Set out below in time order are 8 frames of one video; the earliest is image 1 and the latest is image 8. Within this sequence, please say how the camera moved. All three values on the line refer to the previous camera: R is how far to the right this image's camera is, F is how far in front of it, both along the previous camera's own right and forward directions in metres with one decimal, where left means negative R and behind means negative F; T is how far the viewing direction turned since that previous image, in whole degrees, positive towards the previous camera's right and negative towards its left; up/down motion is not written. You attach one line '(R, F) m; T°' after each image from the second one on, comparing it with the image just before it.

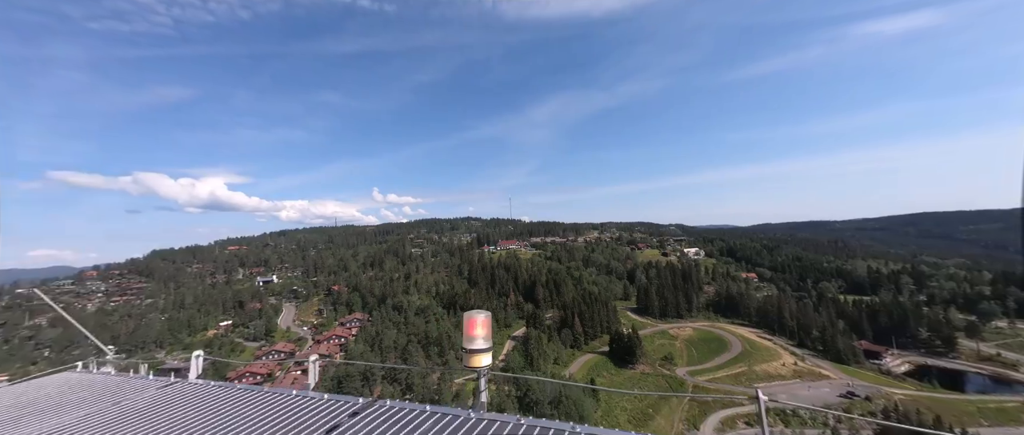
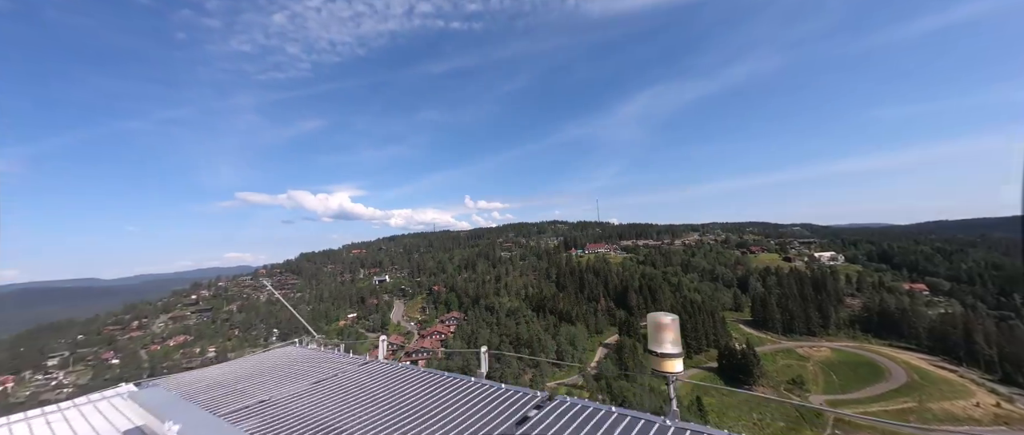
(-1.0, -0.3) m; -15°
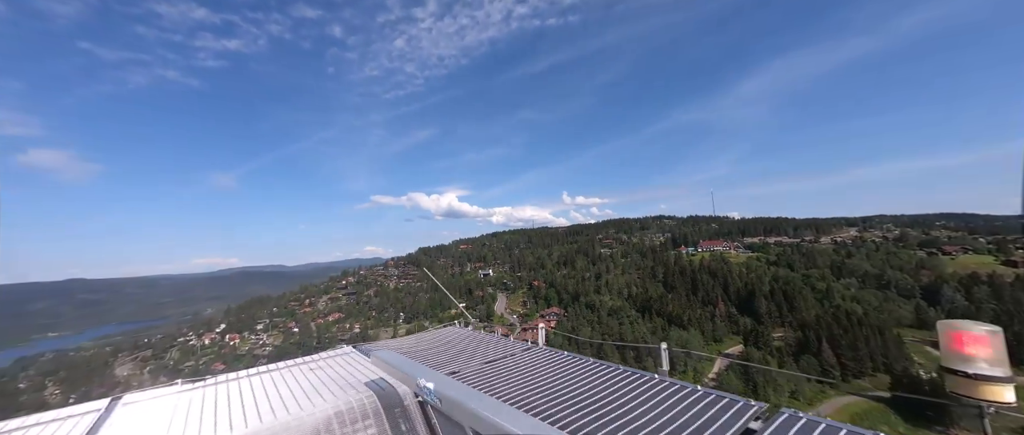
(-1.2, -0.1) m; -16°
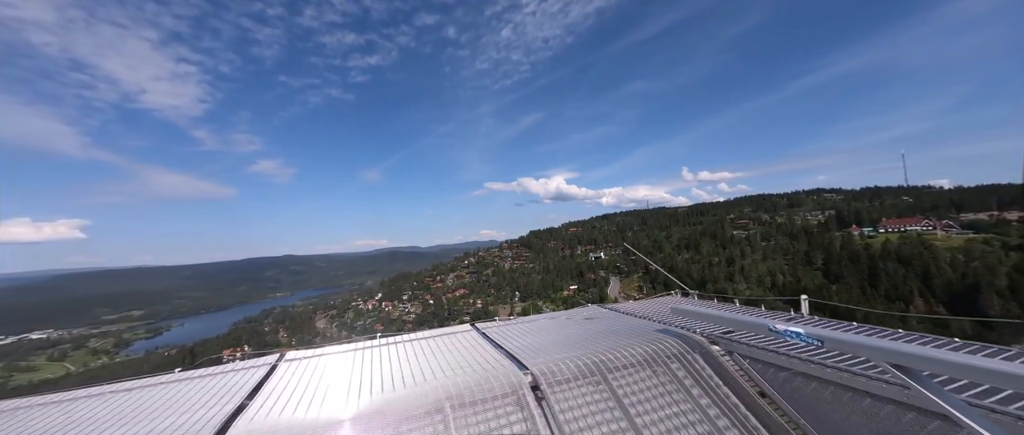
(-2.8, -1.2) m; -18°
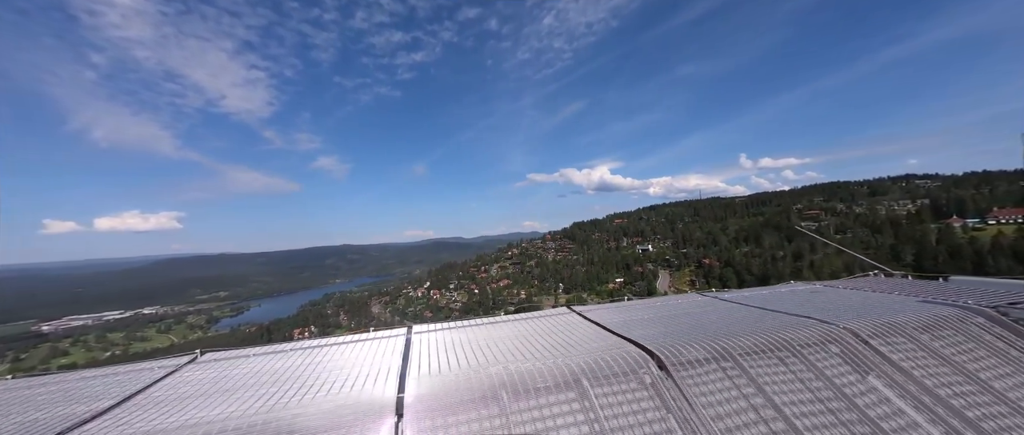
(-2.4, 0.0) m; -7°
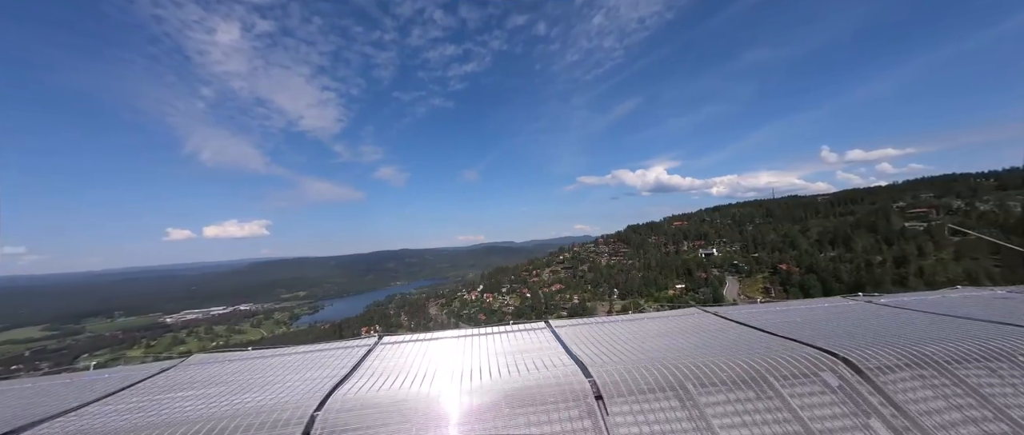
(-1.0, +0.2) m; -9°
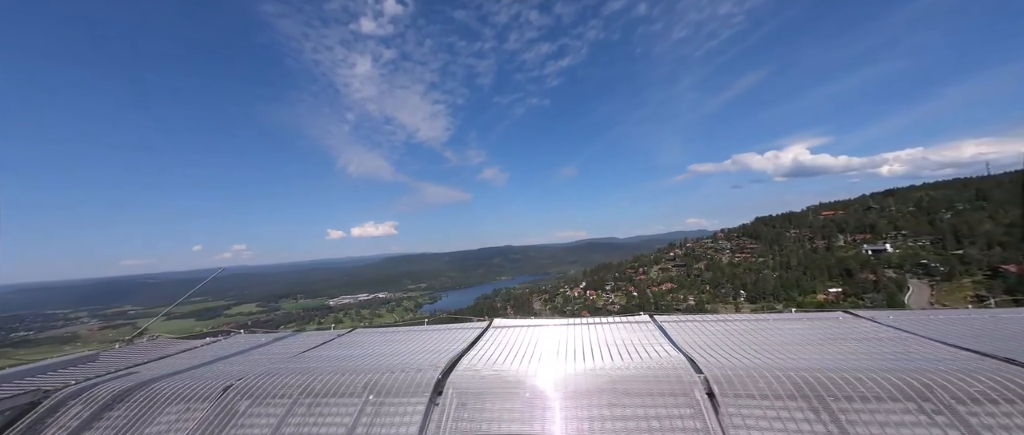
(-1.6, +0.8) m; -17°
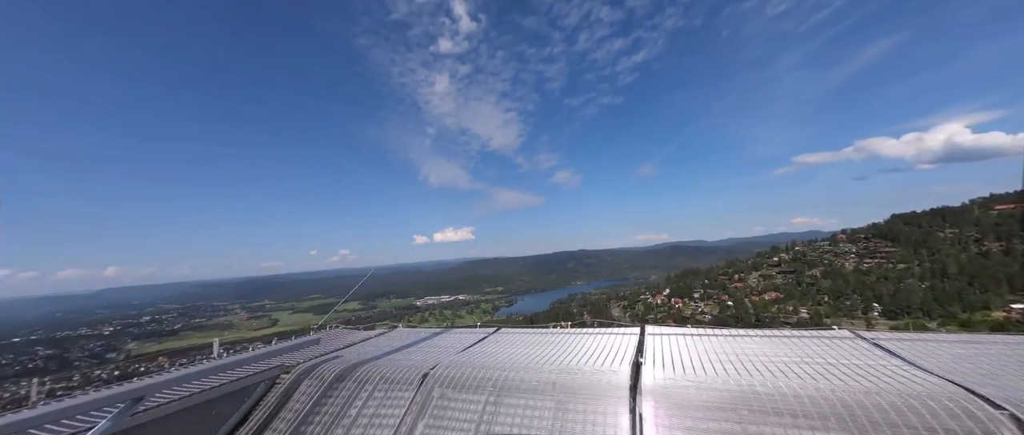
(-1.4, +0.5) m; -12°
